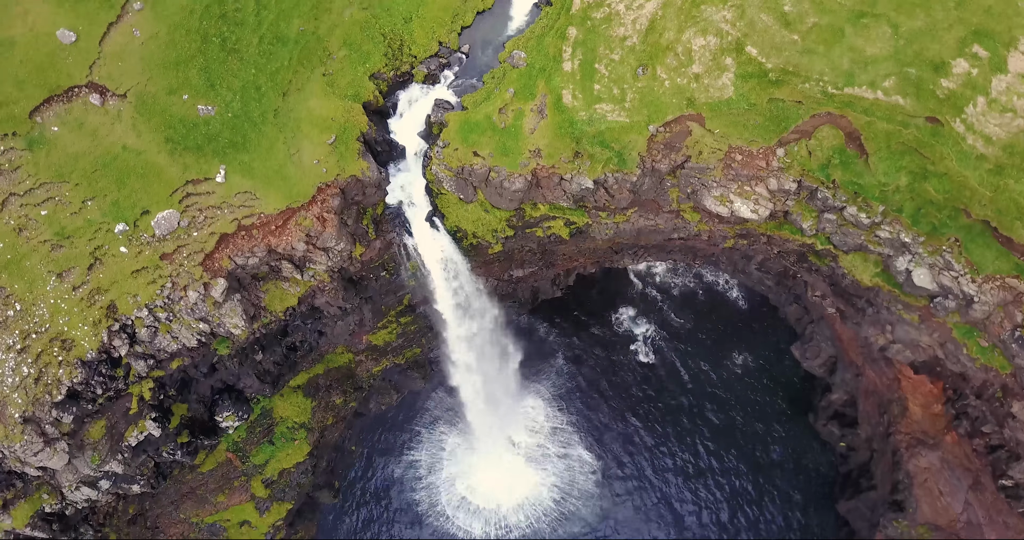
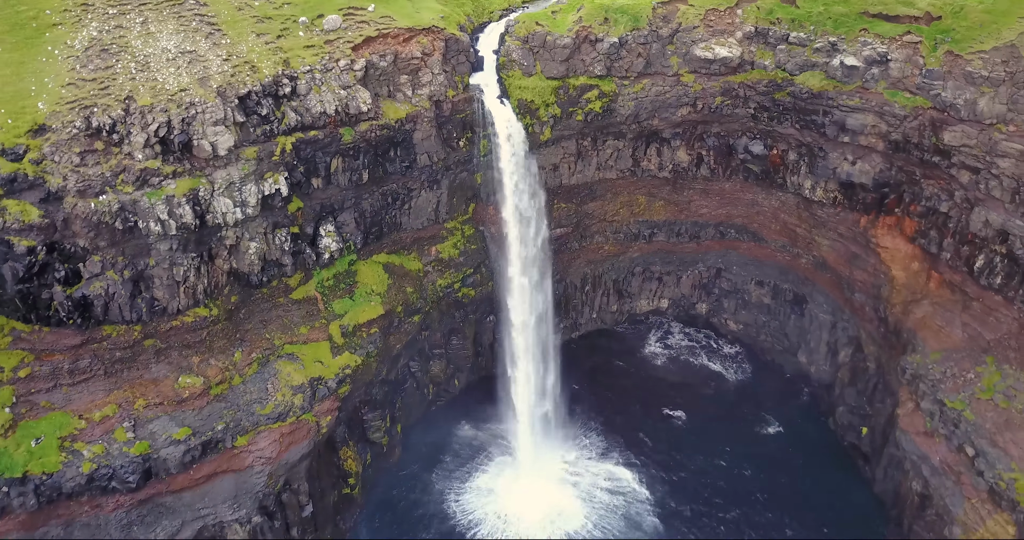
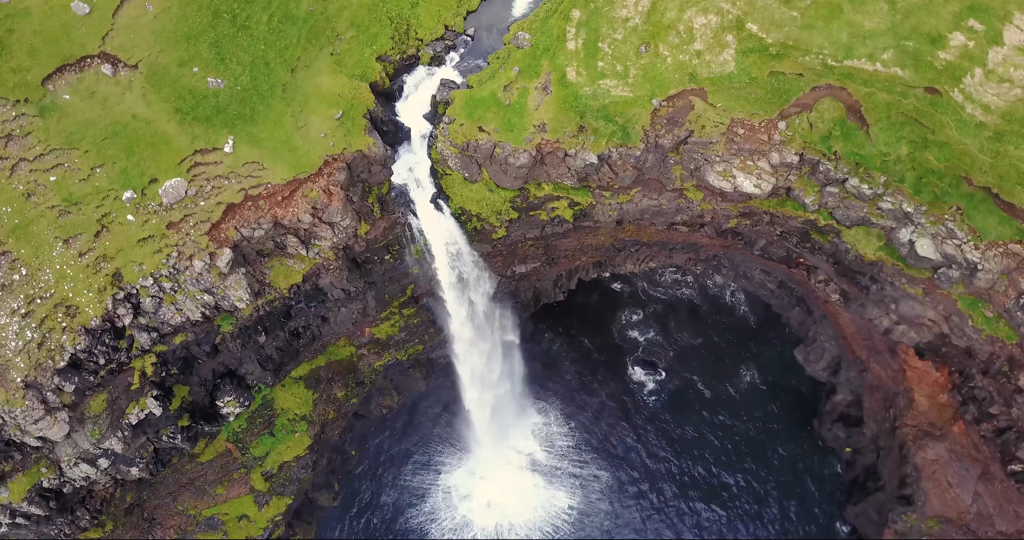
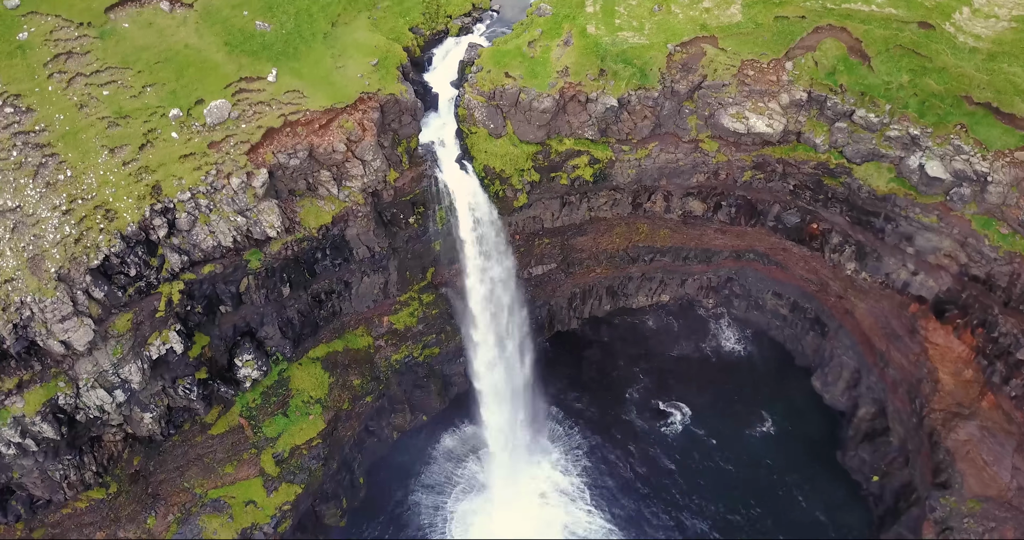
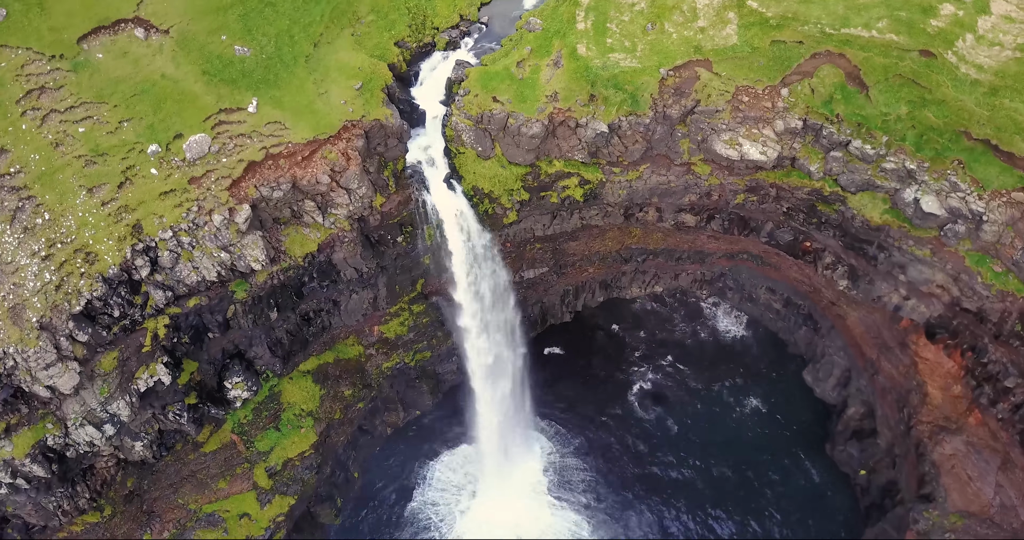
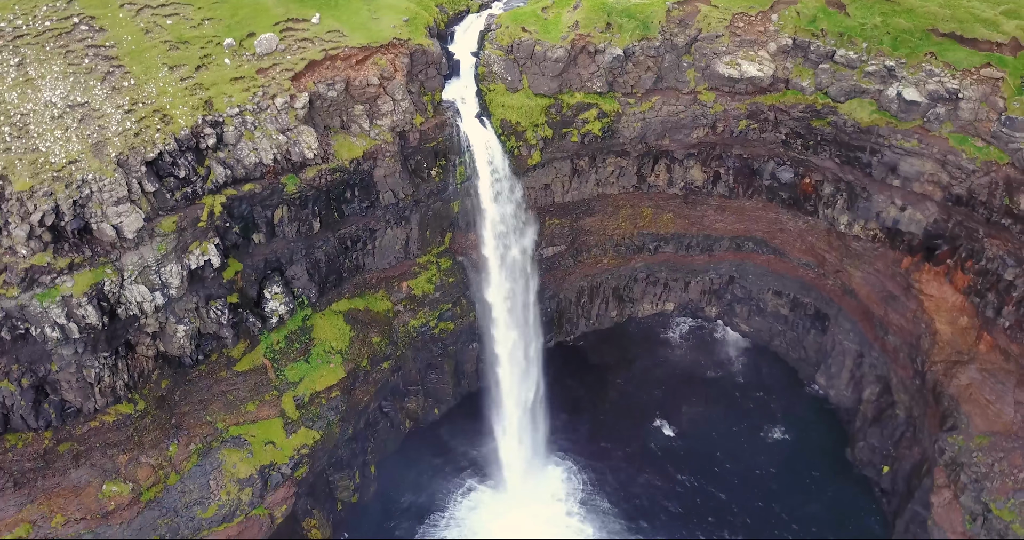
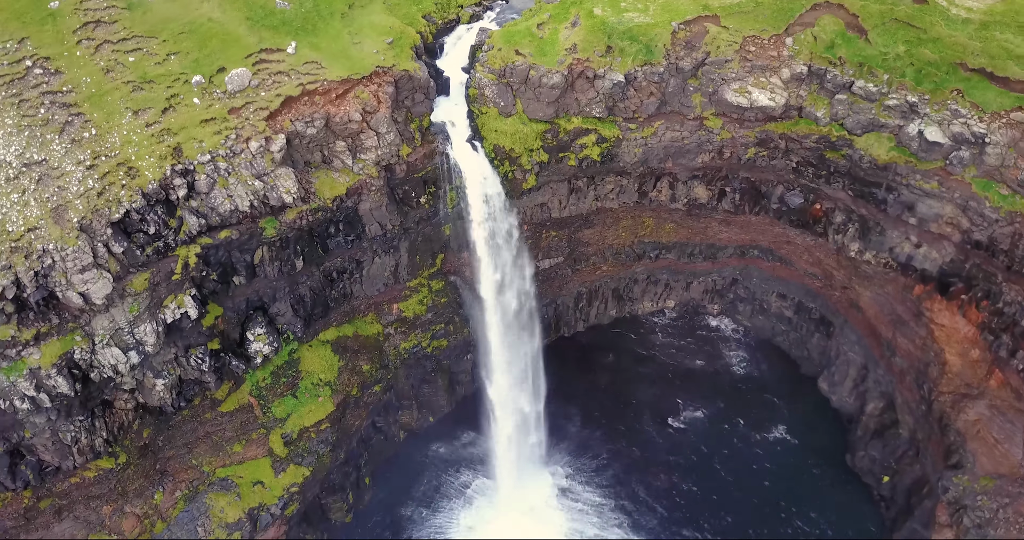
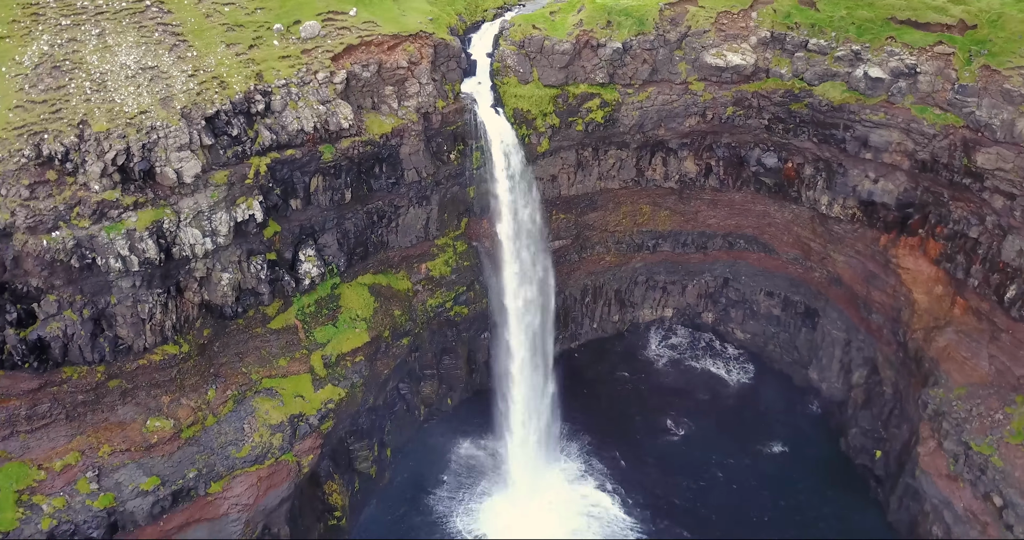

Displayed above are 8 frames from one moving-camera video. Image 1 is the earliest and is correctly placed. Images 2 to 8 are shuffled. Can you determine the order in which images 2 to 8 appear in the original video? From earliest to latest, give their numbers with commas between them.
3, 5, 4, 7, 6, 8, 2
